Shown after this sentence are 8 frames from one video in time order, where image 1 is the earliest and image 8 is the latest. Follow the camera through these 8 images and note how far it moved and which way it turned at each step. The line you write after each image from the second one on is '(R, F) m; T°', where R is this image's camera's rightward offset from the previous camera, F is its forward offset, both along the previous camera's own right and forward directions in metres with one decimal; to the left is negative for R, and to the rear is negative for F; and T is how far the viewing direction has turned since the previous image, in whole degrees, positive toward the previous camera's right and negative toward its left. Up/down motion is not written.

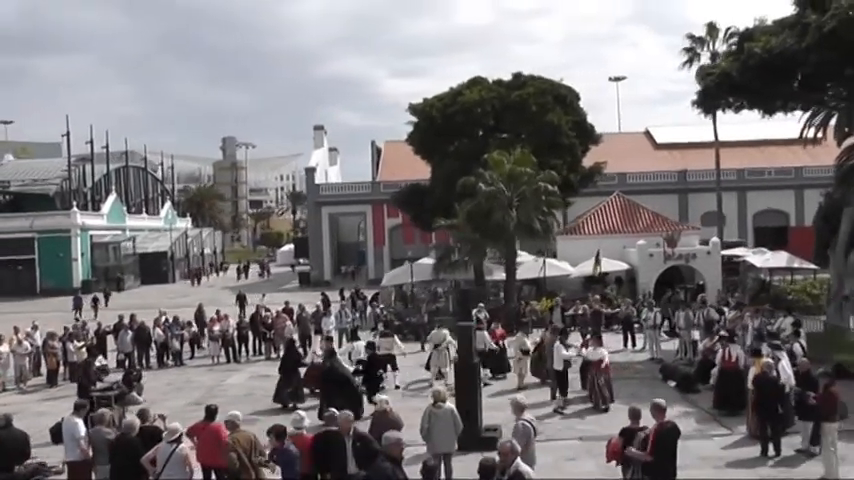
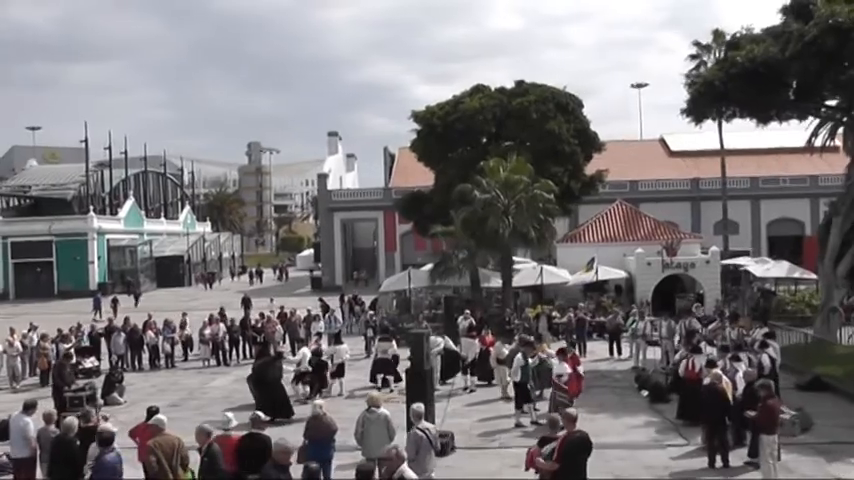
(+1.3, -0.1) m; -2°
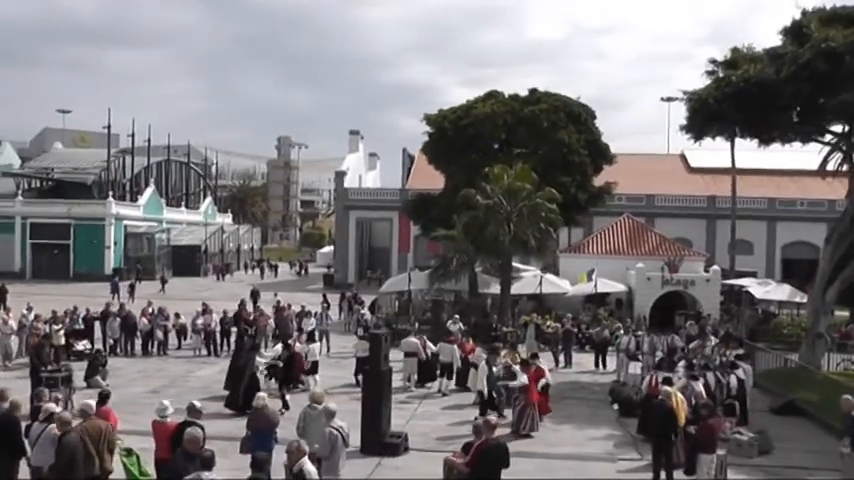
(+1.1, -0.1) m; -2°
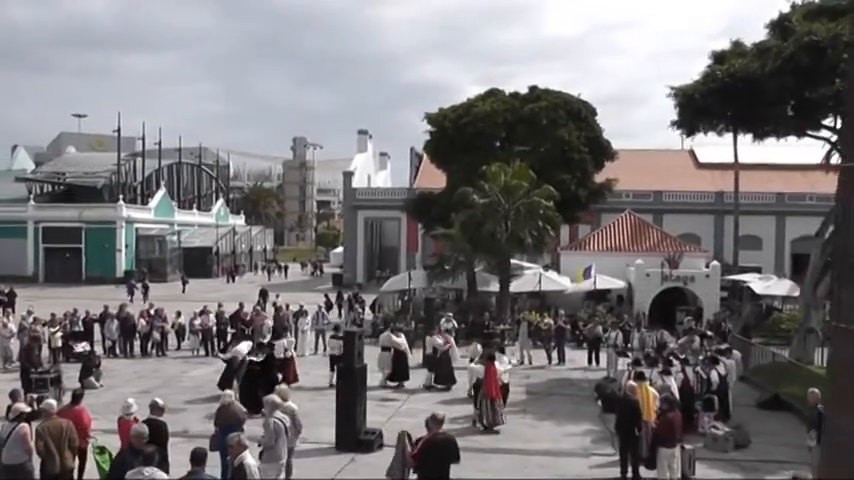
(+0.8, -0.2) m; -1°
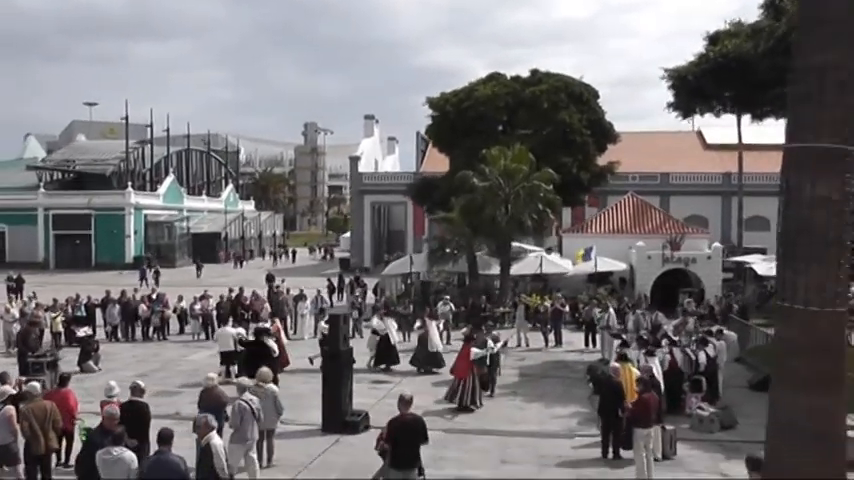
(+0.5, -0.1) m; -1°
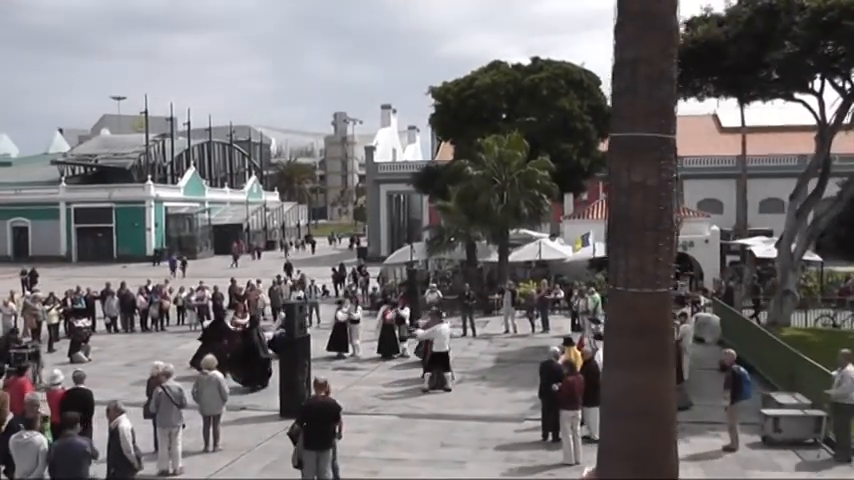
(+1.6, -0.3) m; -3°
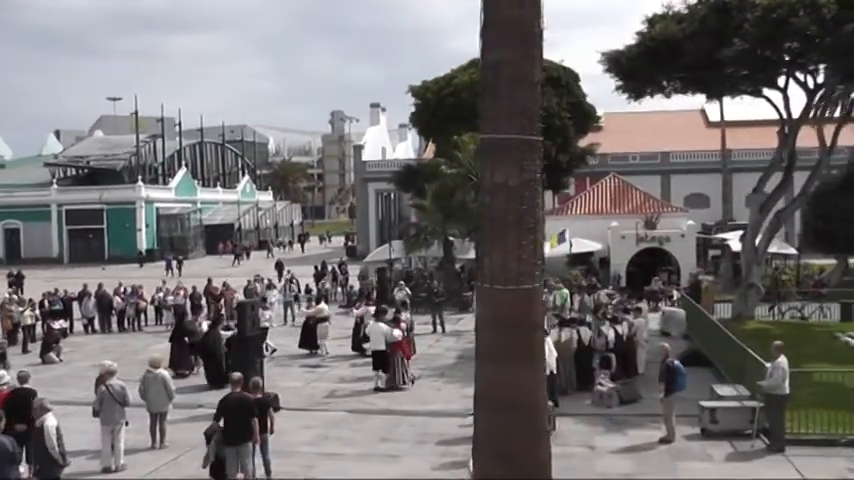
(+1.0, -0.3) m; 0°
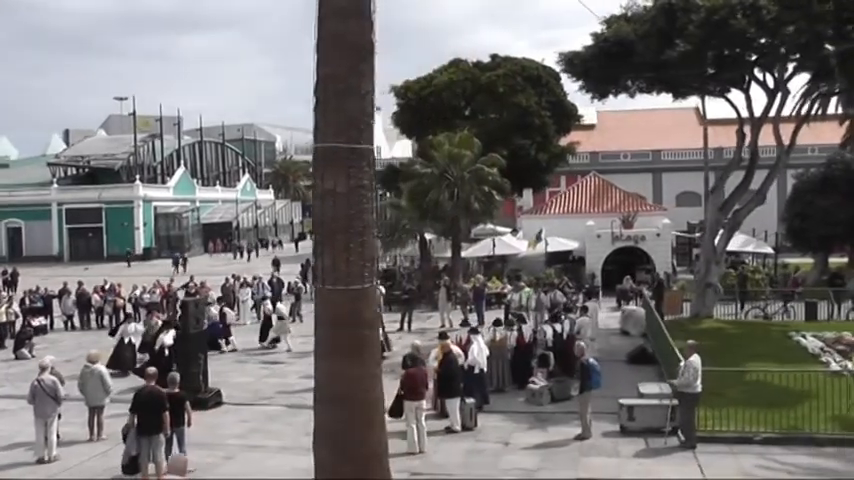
(+1.5, -0.4) m; -1°
